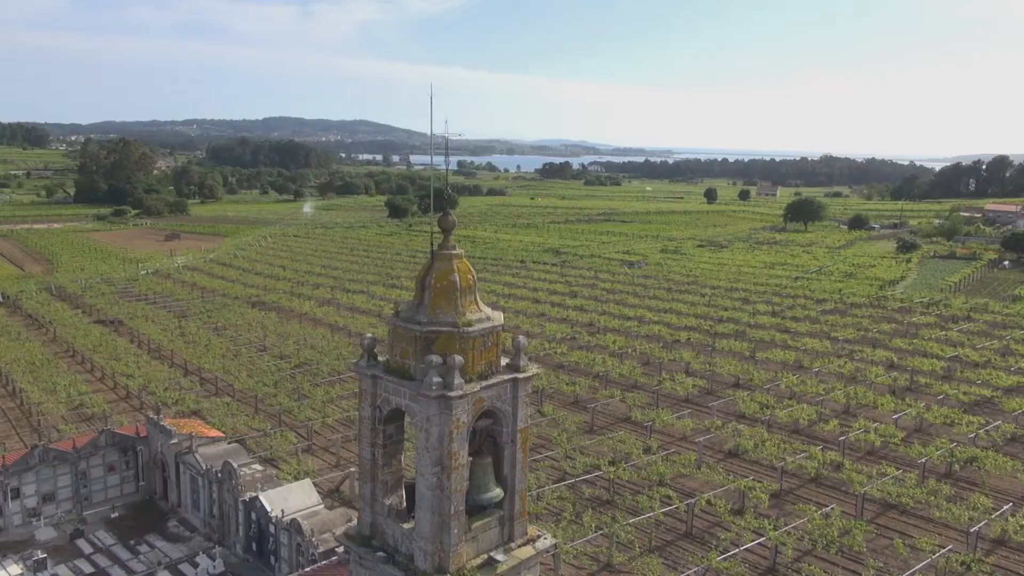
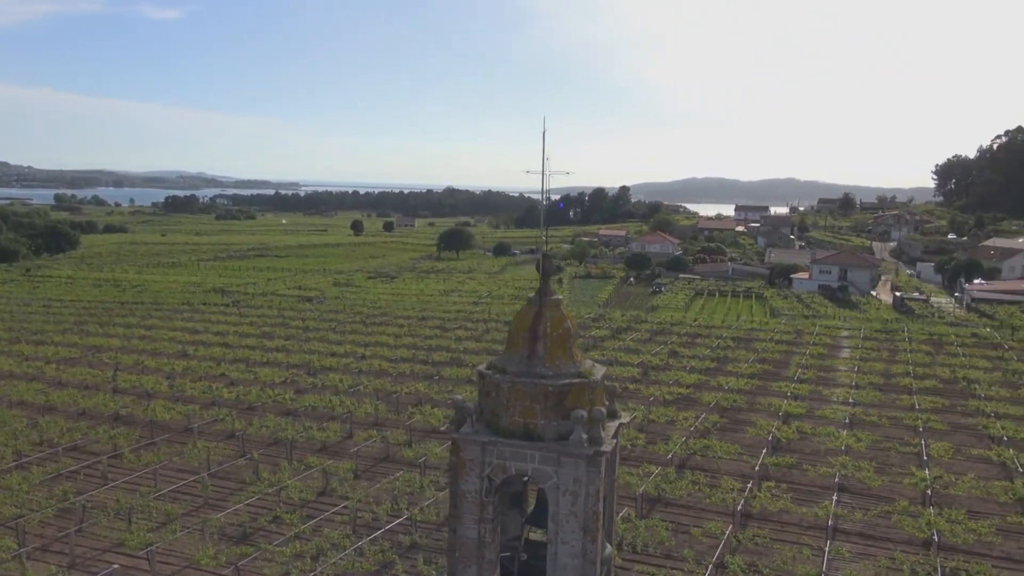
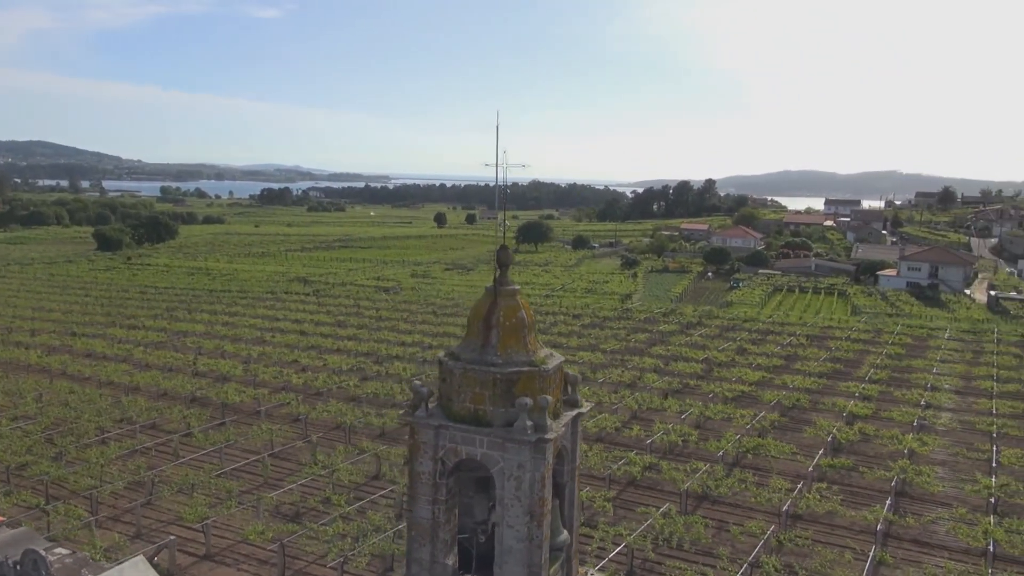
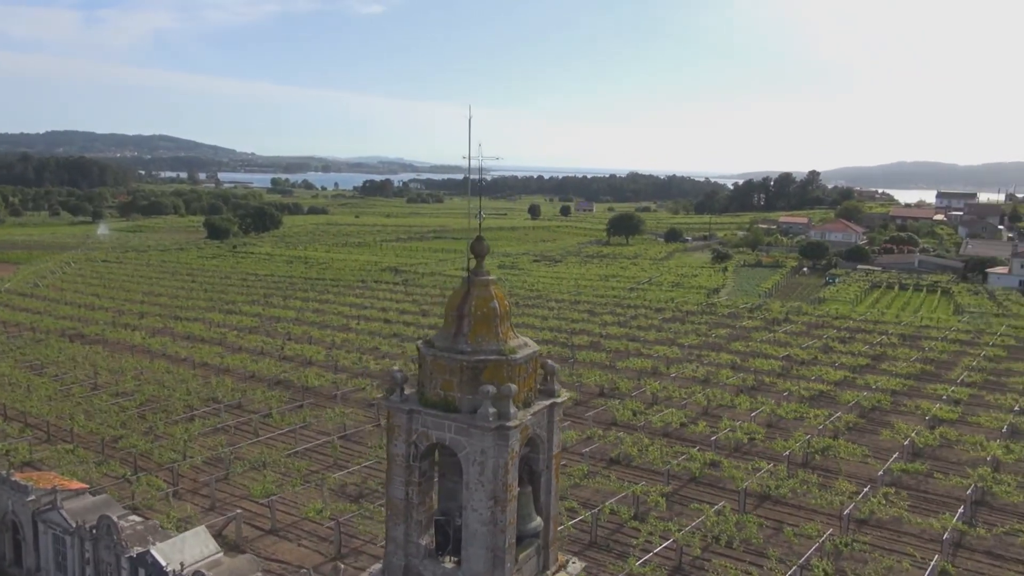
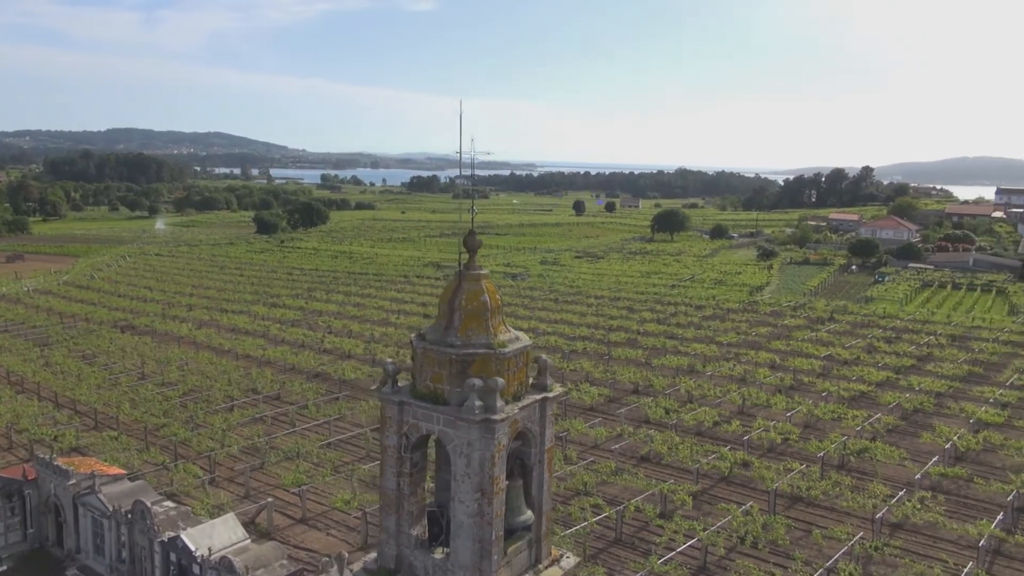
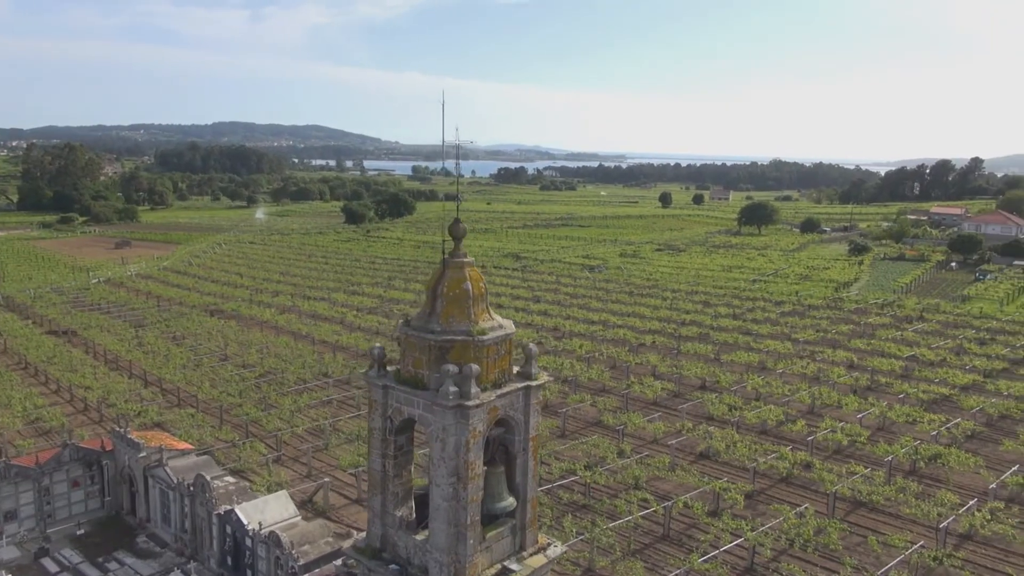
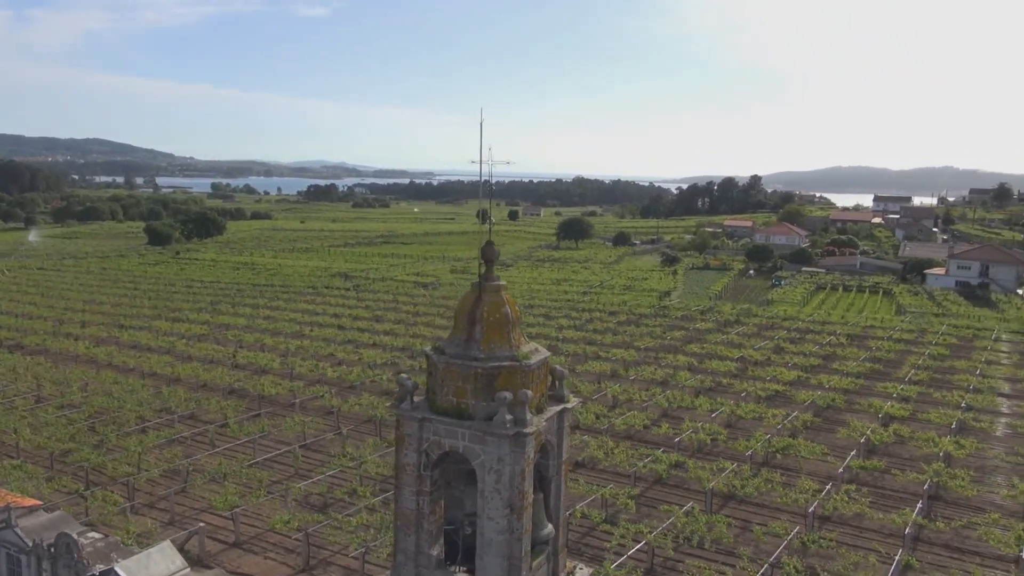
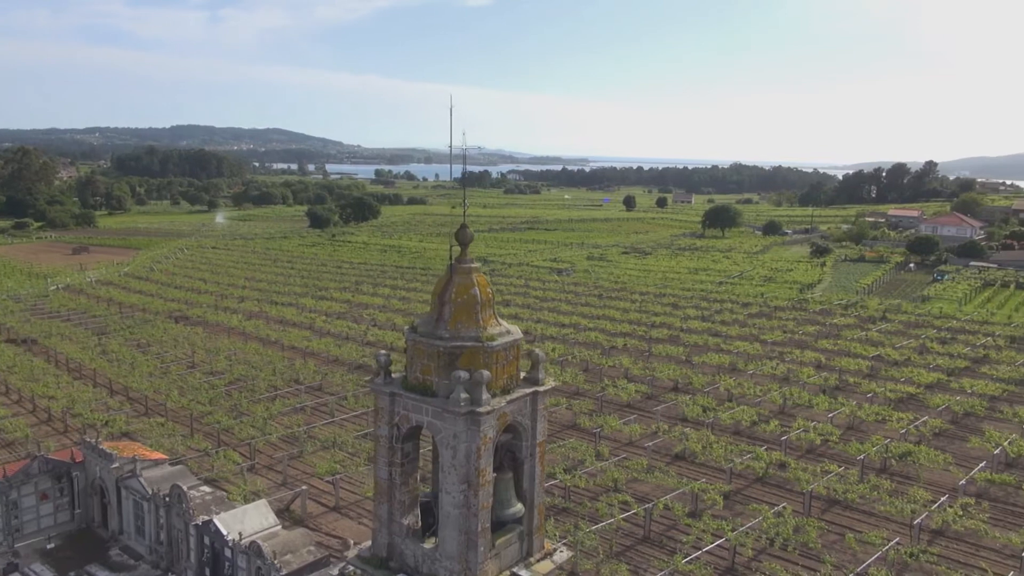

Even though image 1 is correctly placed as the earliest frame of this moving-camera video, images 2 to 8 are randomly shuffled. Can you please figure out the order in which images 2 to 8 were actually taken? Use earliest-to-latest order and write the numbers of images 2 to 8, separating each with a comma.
6, 8, 5, 4, 7, 3, 2
